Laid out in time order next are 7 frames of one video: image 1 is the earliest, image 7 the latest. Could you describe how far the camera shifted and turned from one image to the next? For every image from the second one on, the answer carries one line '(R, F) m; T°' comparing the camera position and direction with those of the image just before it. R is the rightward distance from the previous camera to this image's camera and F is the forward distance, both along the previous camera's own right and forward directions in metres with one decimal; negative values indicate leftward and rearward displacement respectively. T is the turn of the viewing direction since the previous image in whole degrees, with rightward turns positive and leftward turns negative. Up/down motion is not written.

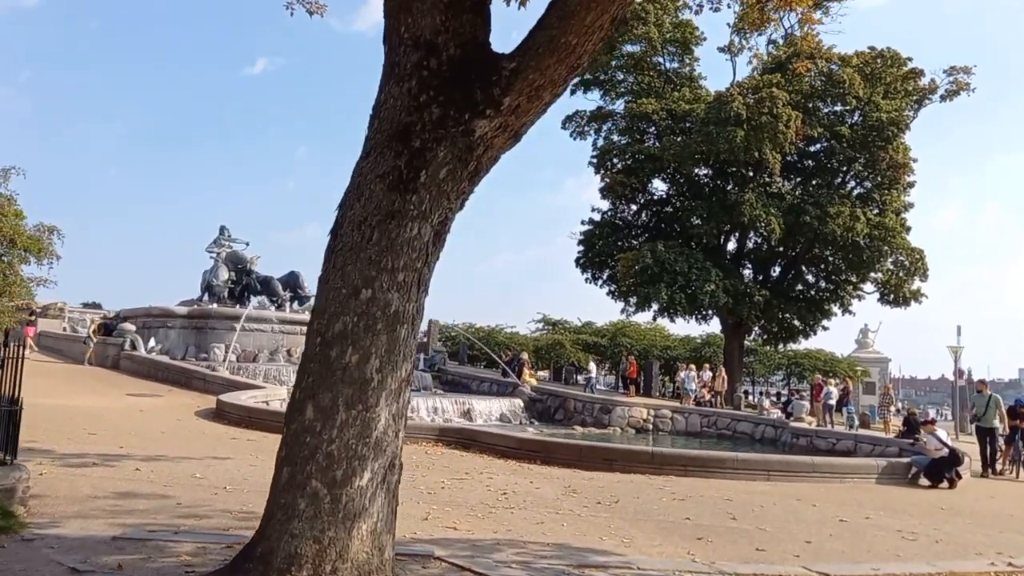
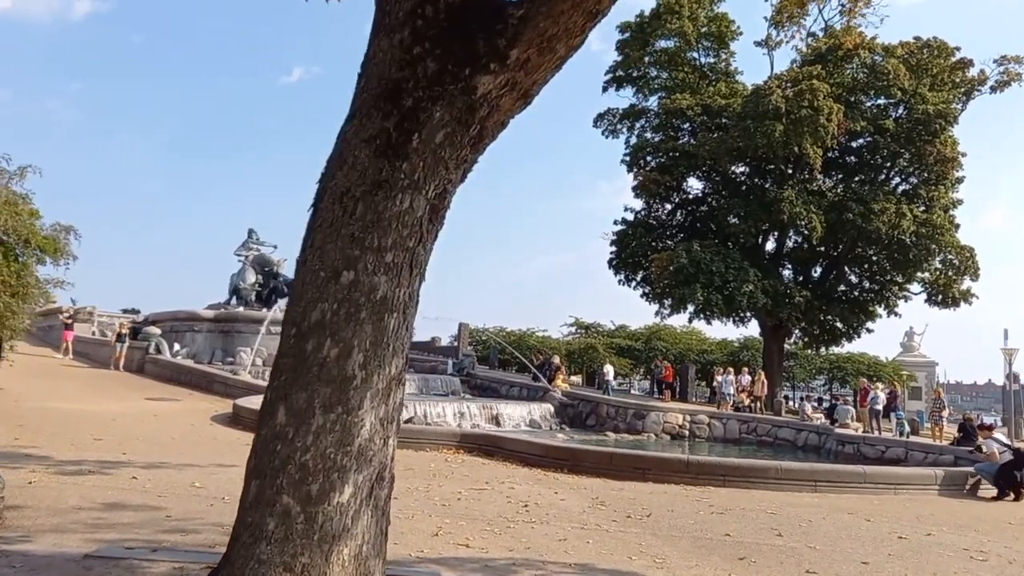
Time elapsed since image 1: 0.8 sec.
(+0.1, +0.6) m; -2°
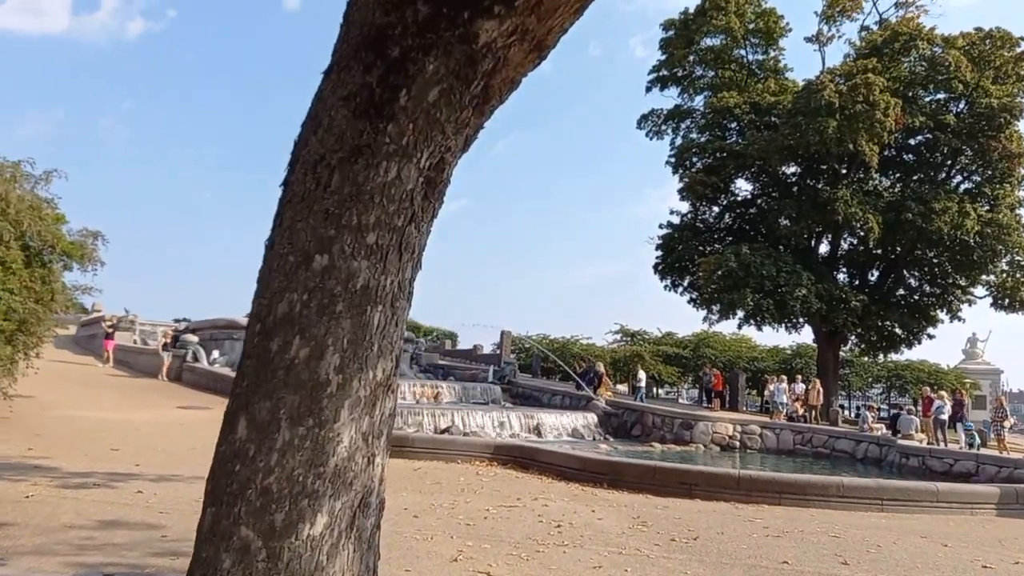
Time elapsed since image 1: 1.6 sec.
(+0.1, +0.6) m; -3°
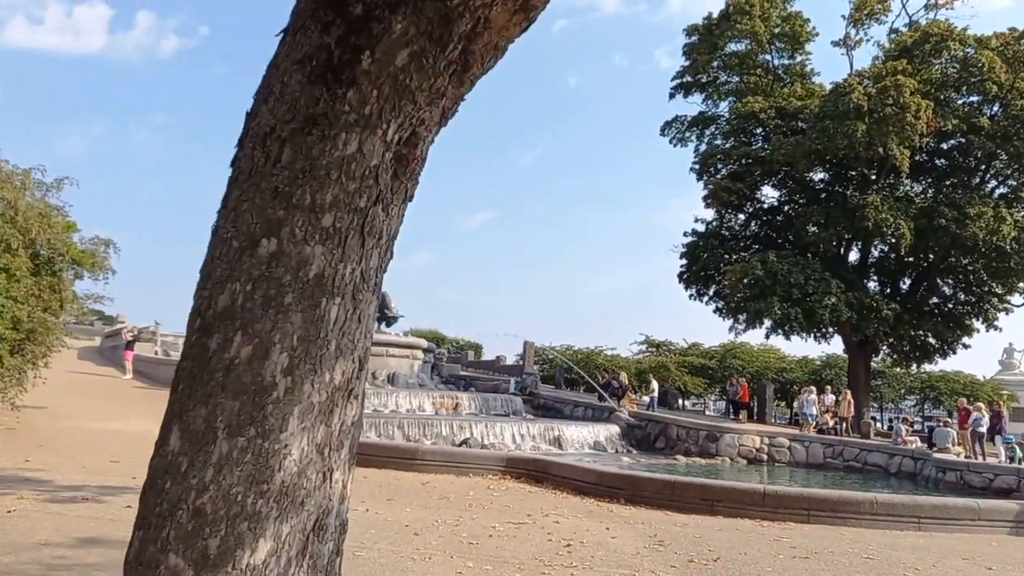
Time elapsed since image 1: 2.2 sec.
(+0.2, +0.4) m; -2°
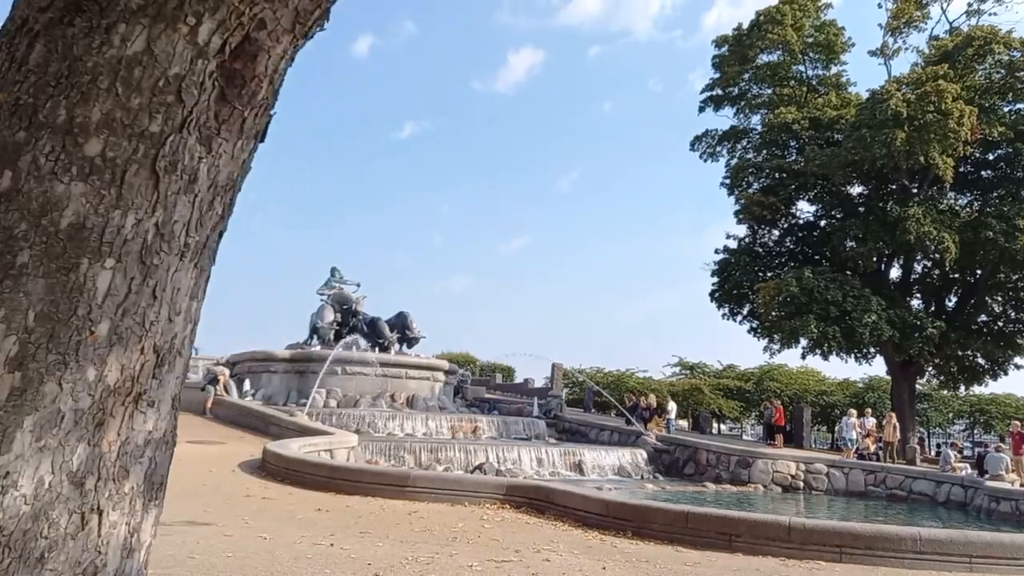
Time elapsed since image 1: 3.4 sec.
(+0.4, +0.8) m; -3°
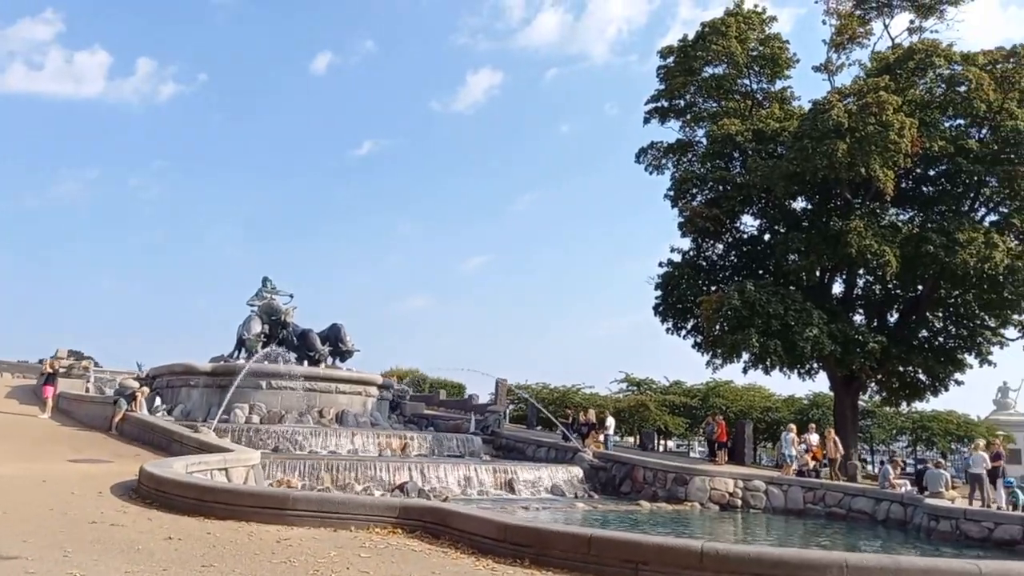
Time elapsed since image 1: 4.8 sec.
(+0.6, +0.8) m; +3°
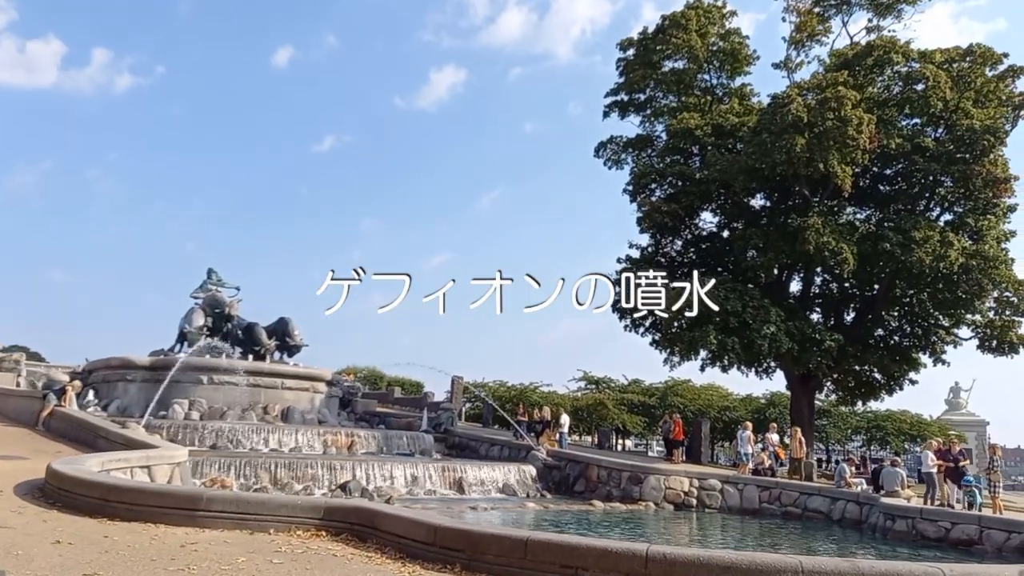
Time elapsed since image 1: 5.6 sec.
(+0.2, +0.6) m; +3°
